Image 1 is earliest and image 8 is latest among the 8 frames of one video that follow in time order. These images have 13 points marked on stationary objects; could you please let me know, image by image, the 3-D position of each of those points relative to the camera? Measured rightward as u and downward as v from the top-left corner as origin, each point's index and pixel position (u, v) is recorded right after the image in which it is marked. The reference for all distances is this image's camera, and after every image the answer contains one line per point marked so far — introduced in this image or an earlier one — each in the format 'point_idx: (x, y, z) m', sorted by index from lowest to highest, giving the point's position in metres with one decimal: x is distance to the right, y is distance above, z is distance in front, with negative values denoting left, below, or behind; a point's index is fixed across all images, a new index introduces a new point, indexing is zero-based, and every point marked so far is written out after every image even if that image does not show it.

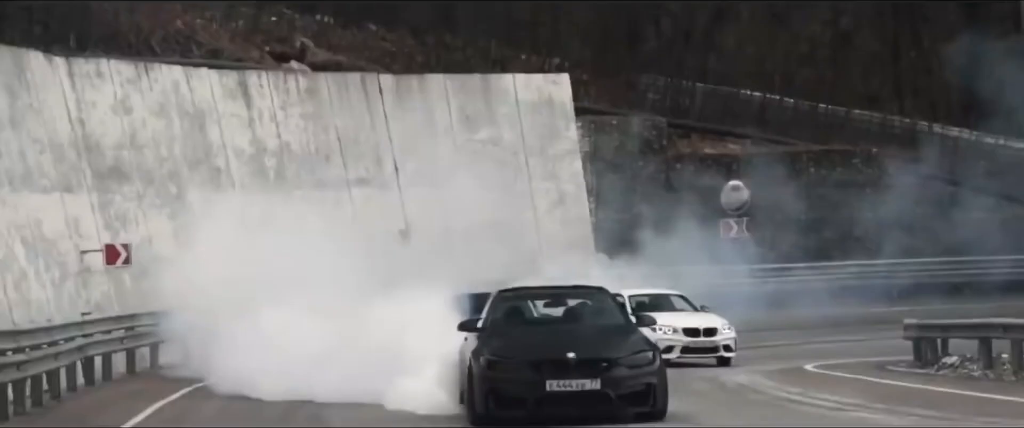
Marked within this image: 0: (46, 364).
0: (-3.4, -1.1, +18.3) m
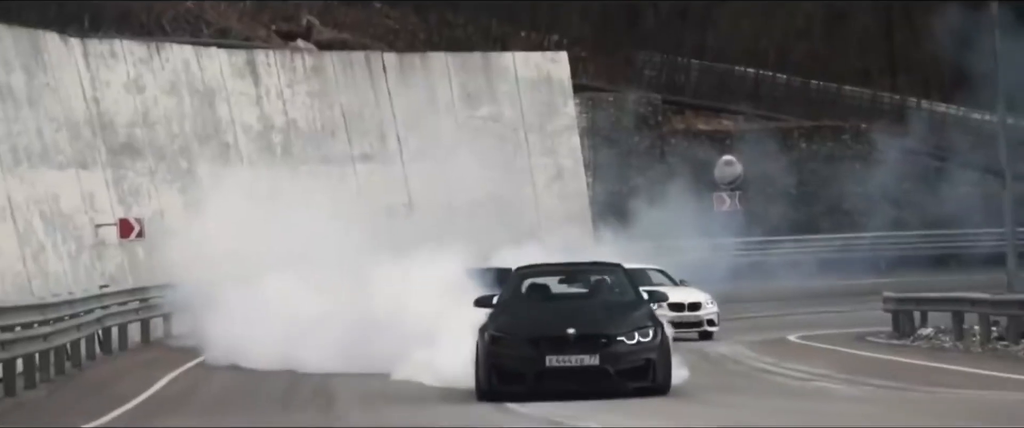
0: (-3.5, -1.0, +19.5) m
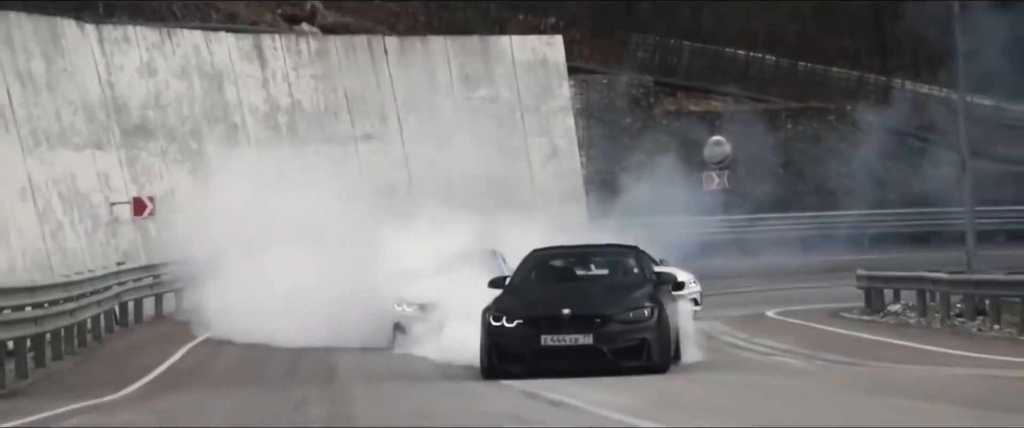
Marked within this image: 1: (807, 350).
0: (-3.6, -0.8, +21.0) m
1: (+2.1, -1.0, +17.9) m
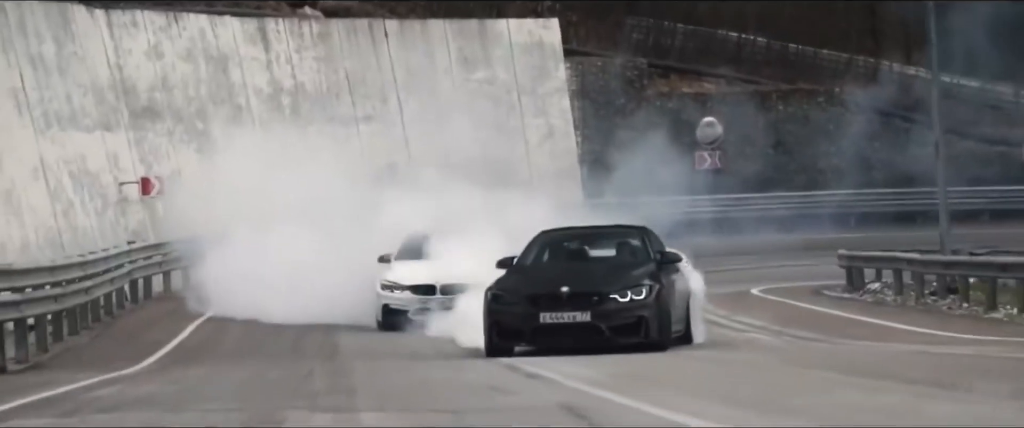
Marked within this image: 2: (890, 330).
0: (-3.6, -0.7, +22.1) m
1: (+2.1, -0.9, +19.0) m
2: (+2.7, -0.8, +17.9) m
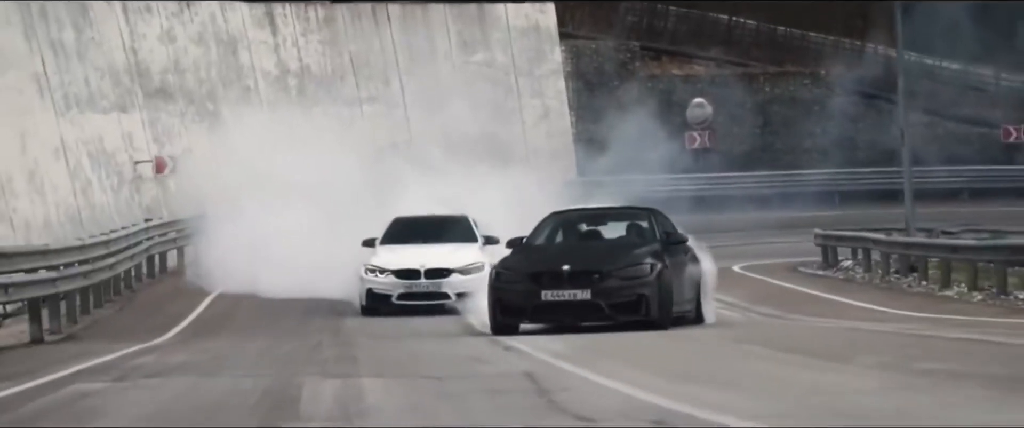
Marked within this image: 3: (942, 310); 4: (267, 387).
0: (-3.7, -0.5, +23.8) m
1: (+2.0, -0.7, +20.7) m
2: (+2.6, -0.7, +19.6) m
3: (+3.3, -0.7, +19.0) m
4: (-0.9, -0.6, +9.3) m
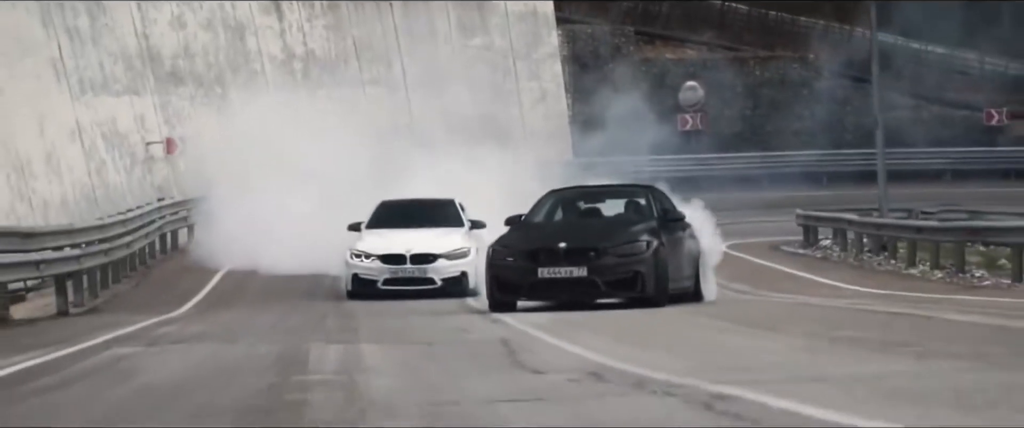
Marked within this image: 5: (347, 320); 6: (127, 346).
0: (-3.8, -0.3, +25.2) m
1: (+1.9, -0.6, +22.2) m
2: (+2.6, -0.6, +21.1) m
3: (+3.2, -0.6, +20.5) m
4: (-1.0, -0.6, +10.7) m
5: (-1.0, -0.6, +15.1) m
6: (-1.8, -0.6, +11.6) m
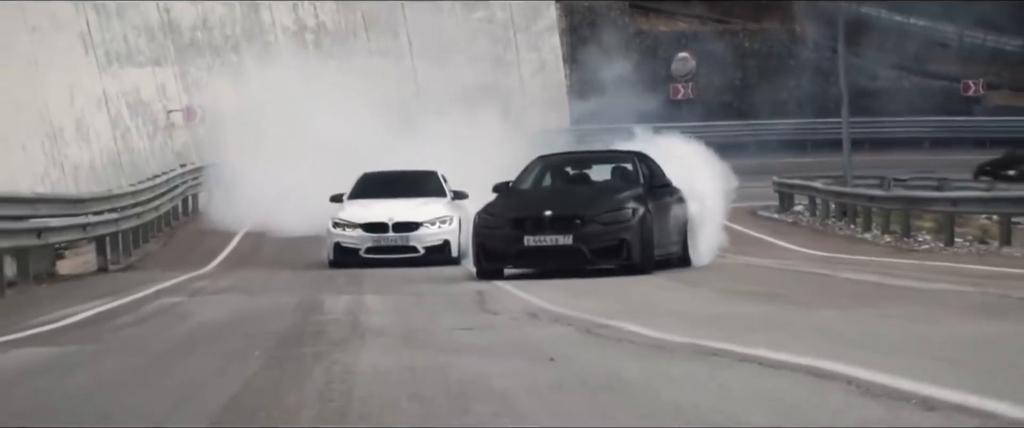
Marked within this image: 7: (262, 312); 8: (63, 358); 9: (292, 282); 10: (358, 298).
0: (-3.8, +0.1, +27.7) m
1: (+1.8, -0.3, +24.6) m
2: (+2.5, -0.3, +23.5) m
3: (+3.1, -0.3, +22.9) m
4: (-1.1, -0.5, +13.2) m
5: (-1.1, -0.4, +17.6) m
6: (-1.9, -0.5, +14.0) m
7: (-1.2, -0.5, +11.8) m
8: (-1.7, -0.5, +9.4) m
9: (-1.5, -0.5, +17.3) m
10: (-0.8, -0.5, +13.4) m
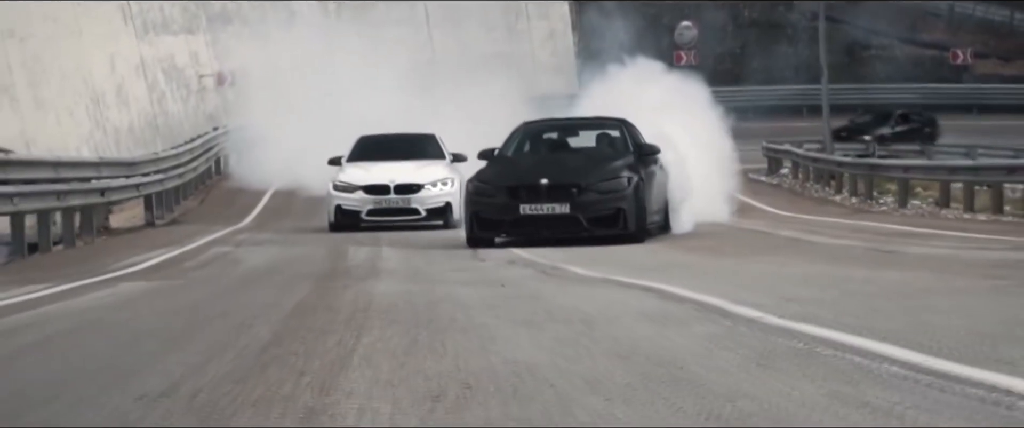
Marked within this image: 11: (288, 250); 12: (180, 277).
0: (-3.8, +0.6, +30.3) m
1: (+1.8, +0.1, +27.2) m
2: (+2.5, +0.1, +26.1) m
3: (+3.2, 0.0, +25.5) m
4: (-1.2, -0.2, +15.9) m
5: (-1.1, -0.1, +20.3) m
6: (-1.9, -0.2, +16.7) m
7: (-1.3, -0.3, +14.5) m
8: (-1.8, -0.4, +12.1) m
9: (-1.5, -0.2, +20.0) m
10: (-0.9, -0.2, +16.0) m
11: (-1.4, -0.2, +15.6) m
12: (-1.8, -0.3, +12.9) m
